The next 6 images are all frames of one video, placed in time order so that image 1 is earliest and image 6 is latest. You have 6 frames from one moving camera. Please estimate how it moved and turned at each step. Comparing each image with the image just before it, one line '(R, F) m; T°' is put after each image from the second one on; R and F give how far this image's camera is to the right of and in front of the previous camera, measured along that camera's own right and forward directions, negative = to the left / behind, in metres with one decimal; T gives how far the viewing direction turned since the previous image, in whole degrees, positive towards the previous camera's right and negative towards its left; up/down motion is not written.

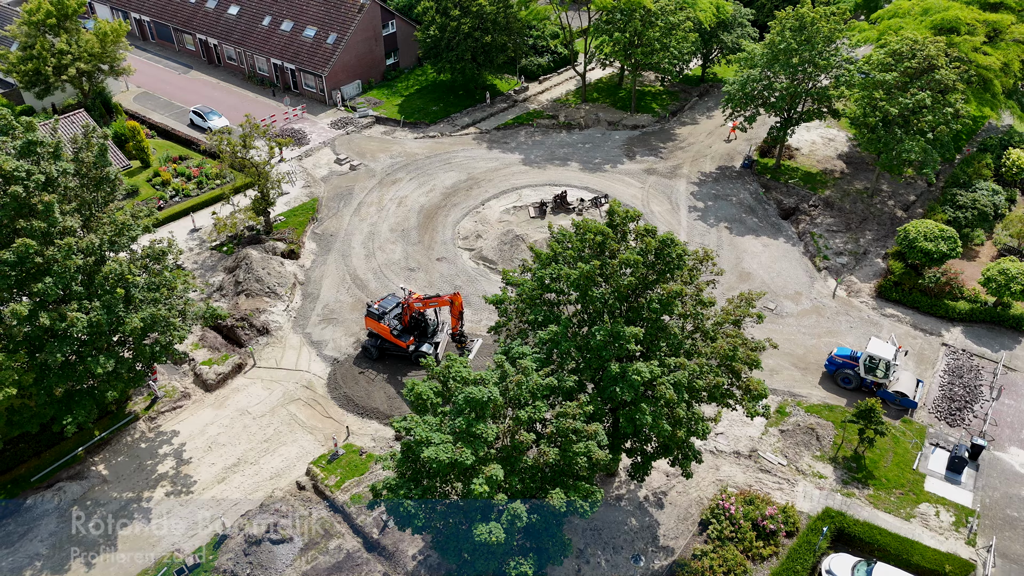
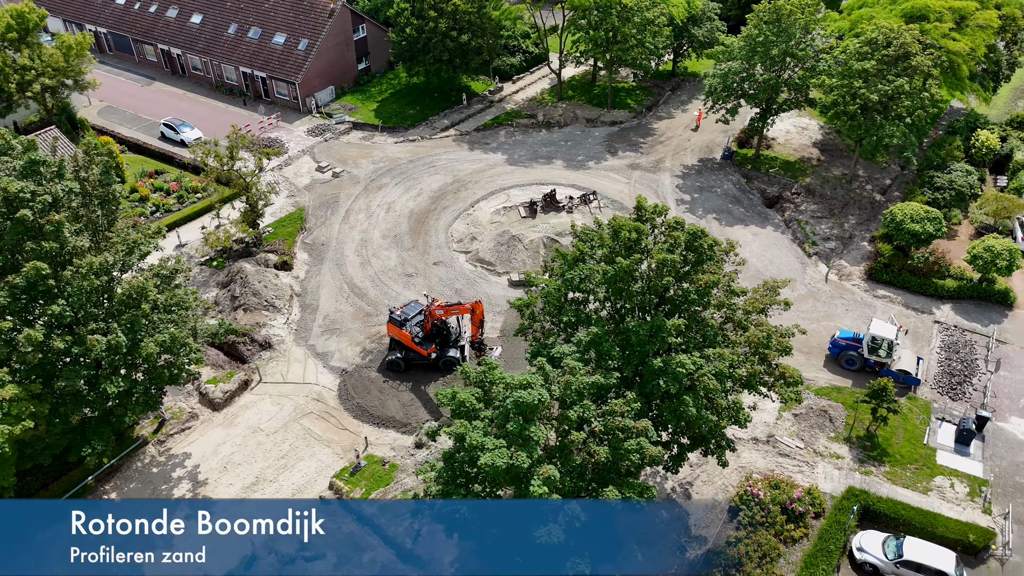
(-2.2, +0.1) m; +3°
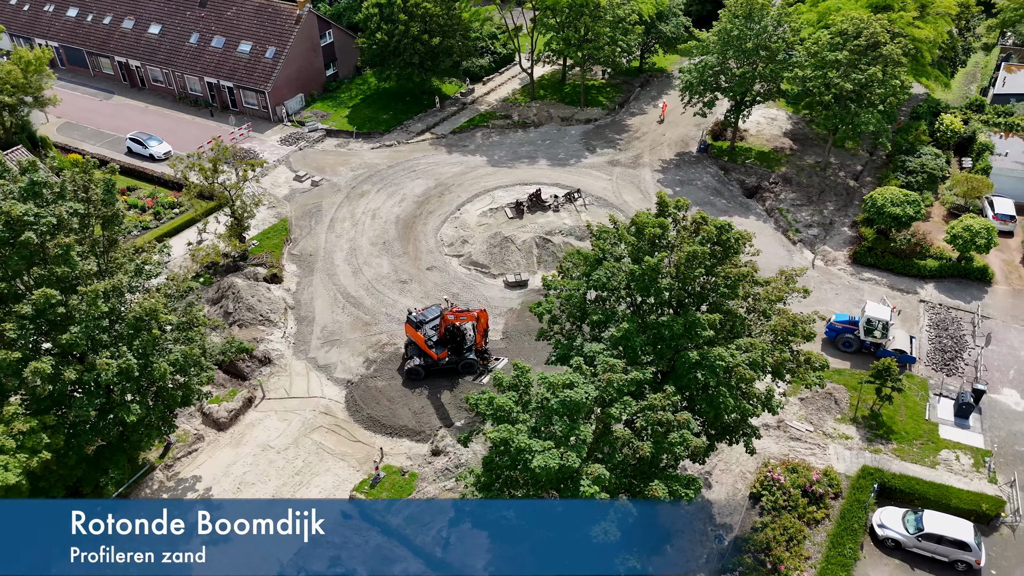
(-2.1, +0.1) m; +3°
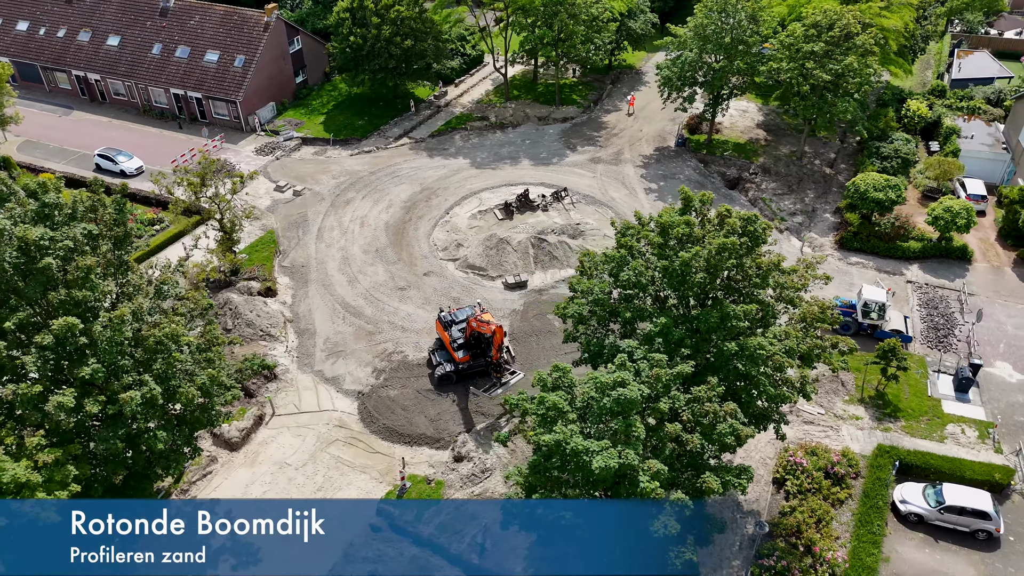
(-2.3, +0.1) m; +3°
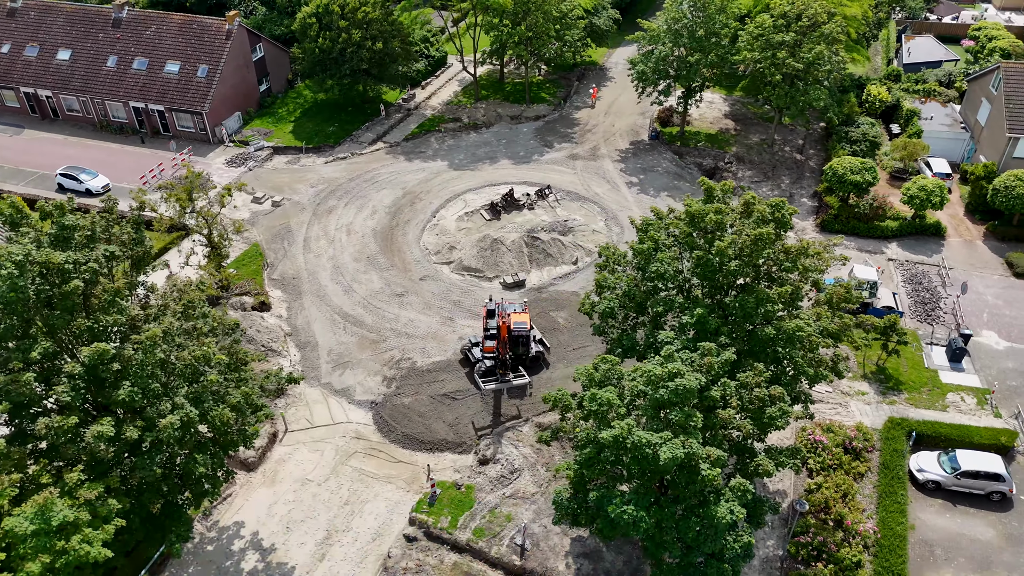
(-2.6, +0.1) m; +4°
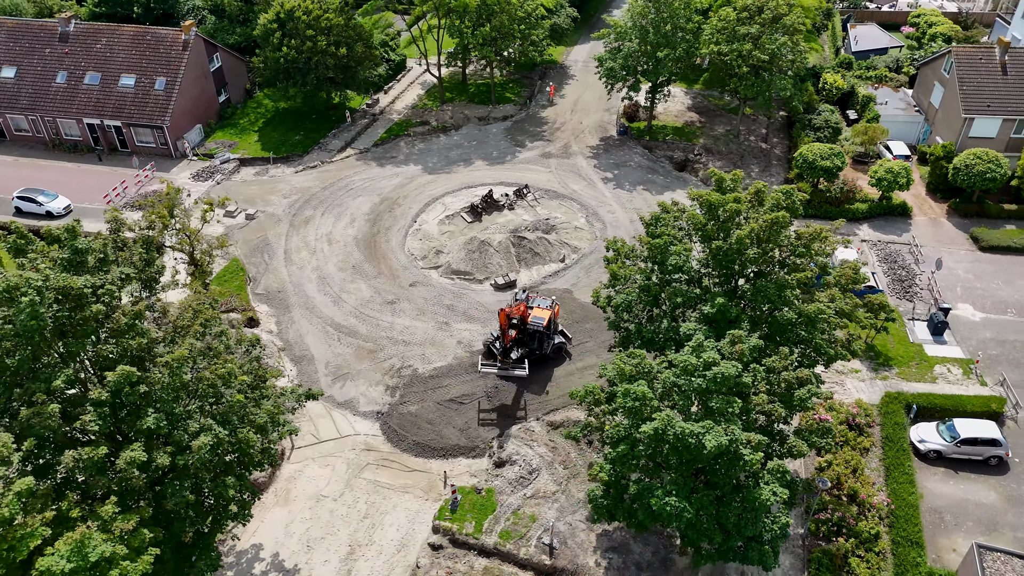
(-2.1, +0.1) m; +4°
